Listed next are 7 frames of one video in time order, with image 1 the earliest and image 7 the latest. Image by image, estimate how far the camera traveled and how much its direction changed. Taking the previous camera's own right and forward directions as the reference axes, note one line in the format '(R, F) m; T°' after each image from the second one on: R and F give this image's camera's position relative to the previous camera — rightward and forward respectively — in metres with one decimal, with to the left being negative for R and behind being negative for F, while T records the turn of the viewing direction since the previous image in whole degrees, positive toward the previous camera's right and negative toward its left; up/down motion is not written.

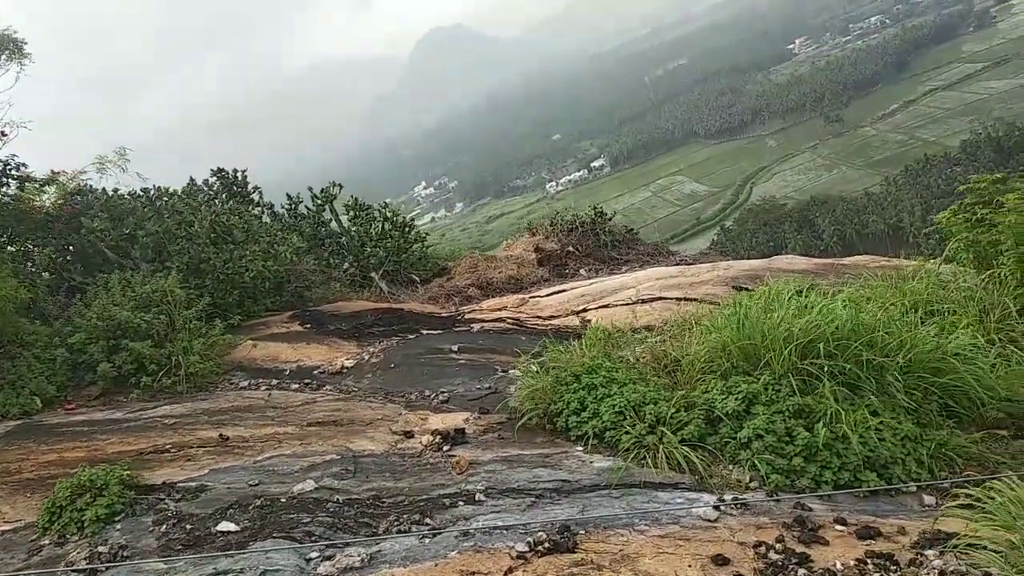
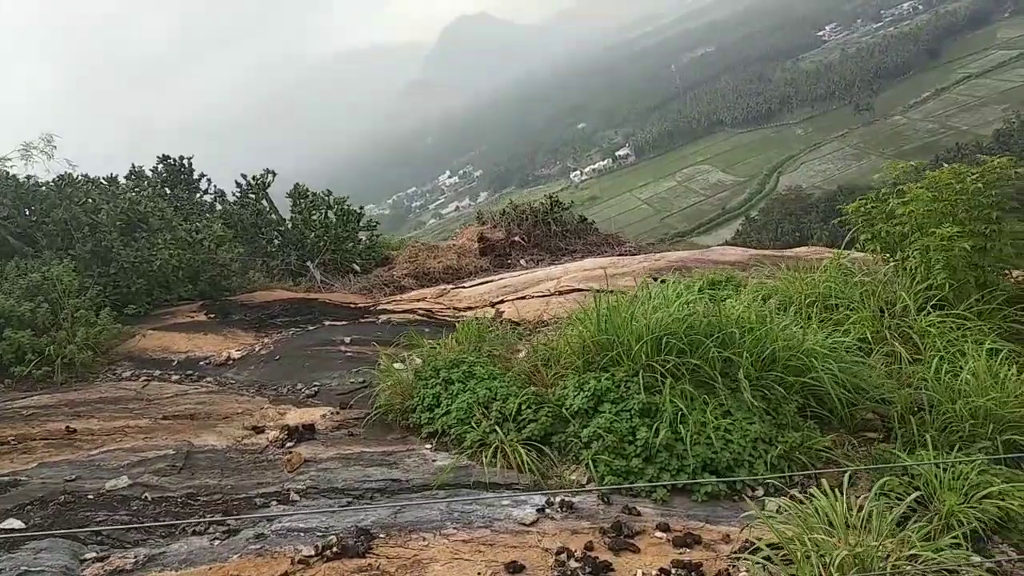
(+0.9, +0.2) m; -2°
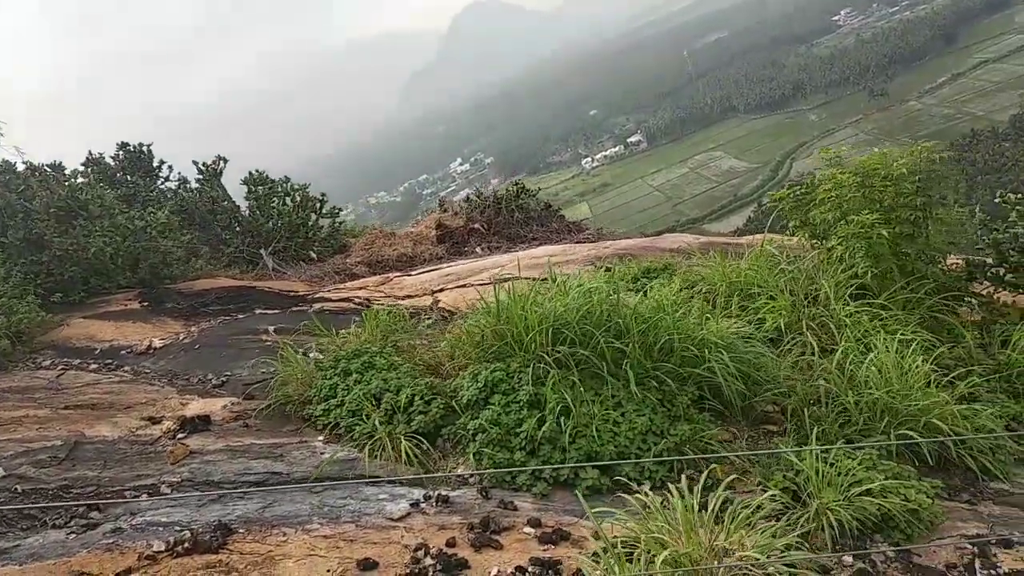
(+0.6, +0.1) m; -1°
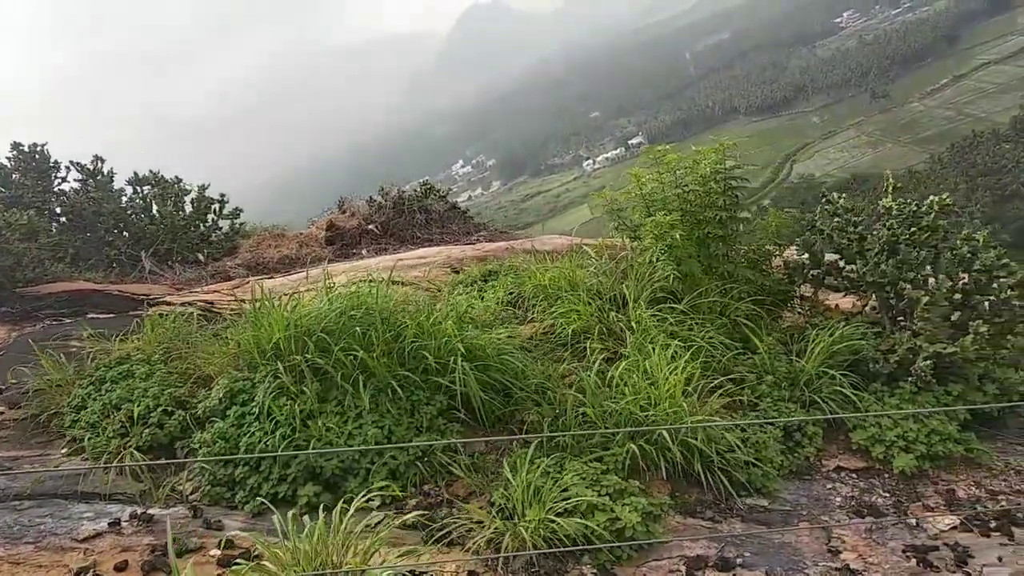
(+1.1, +0.2) m; 0°
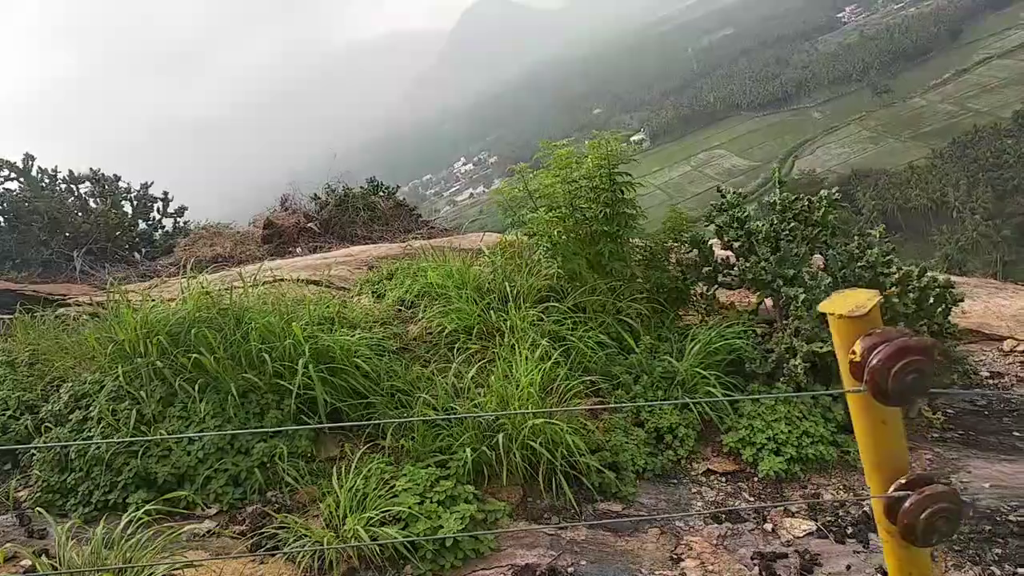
(+0.6, +0.1) m; 0°
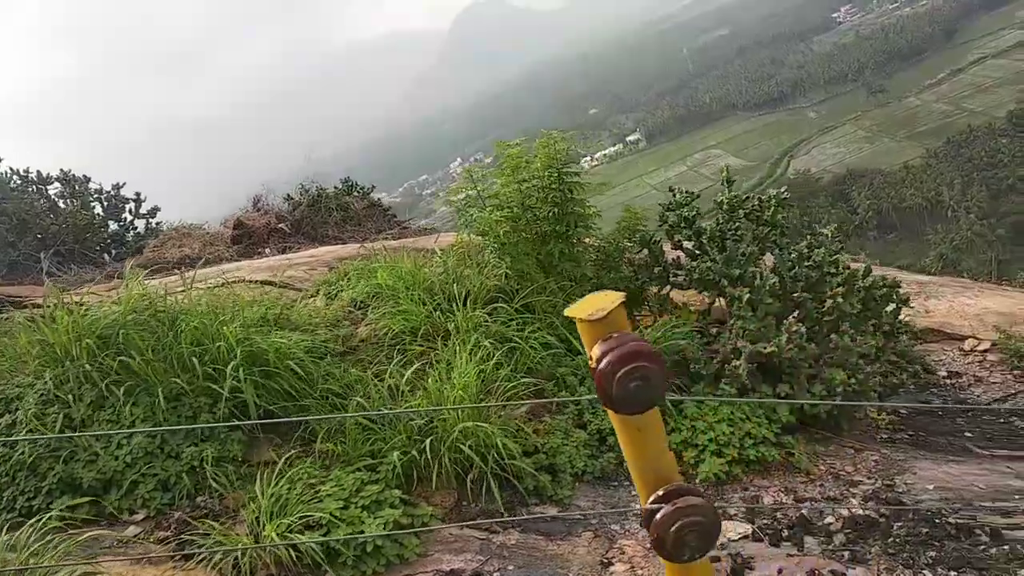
(+0.3, 0.0) m; 0°
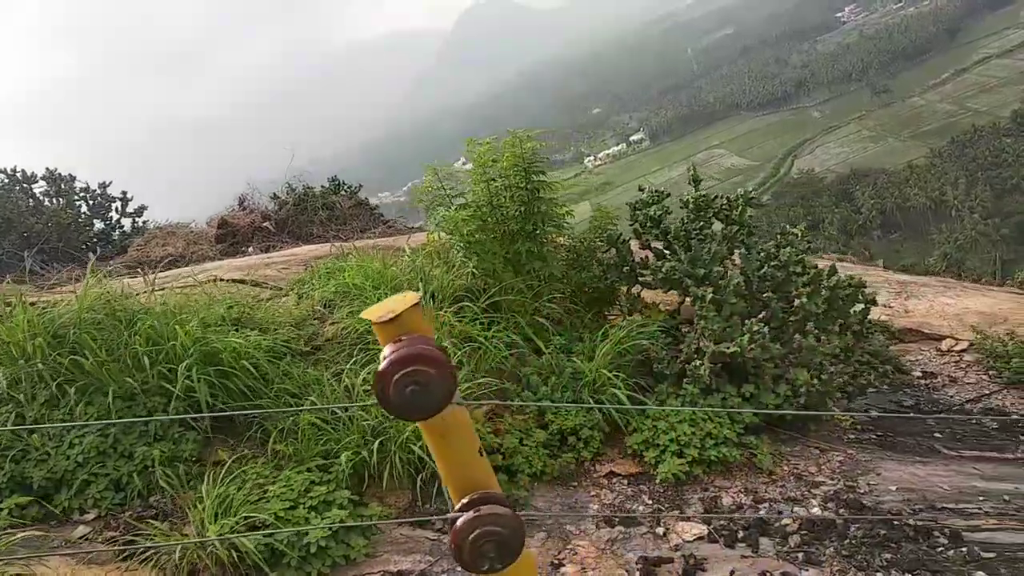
(+0.2, 0.0) m; 0°
